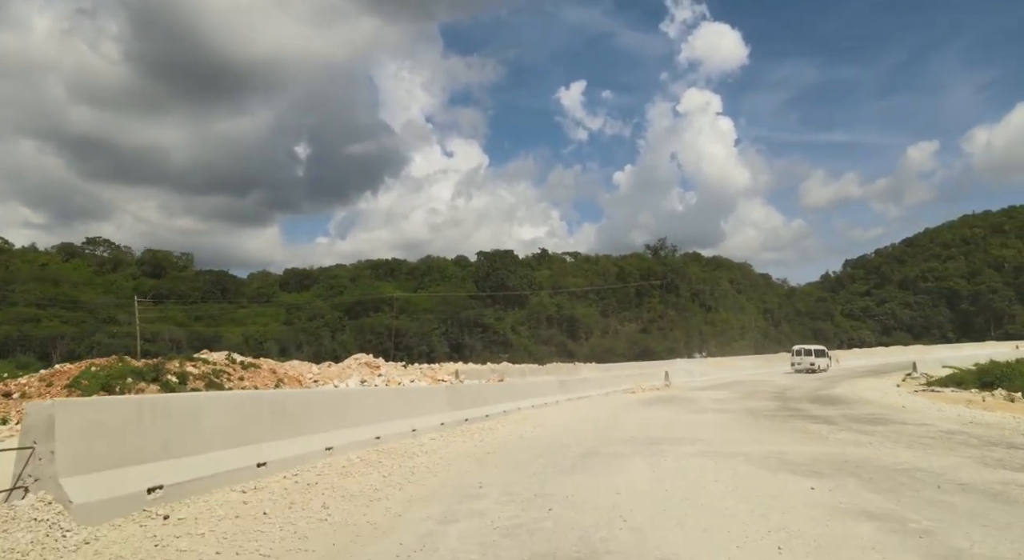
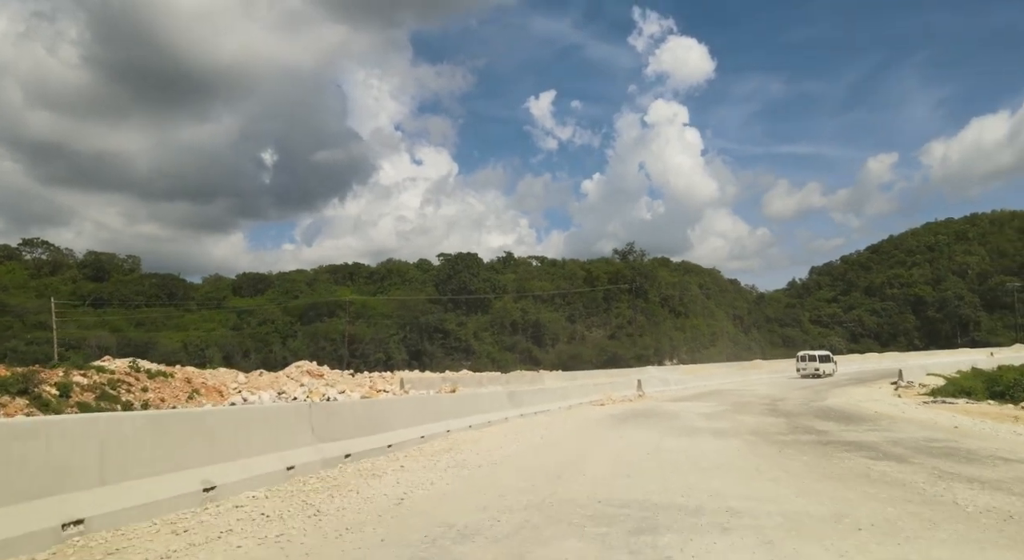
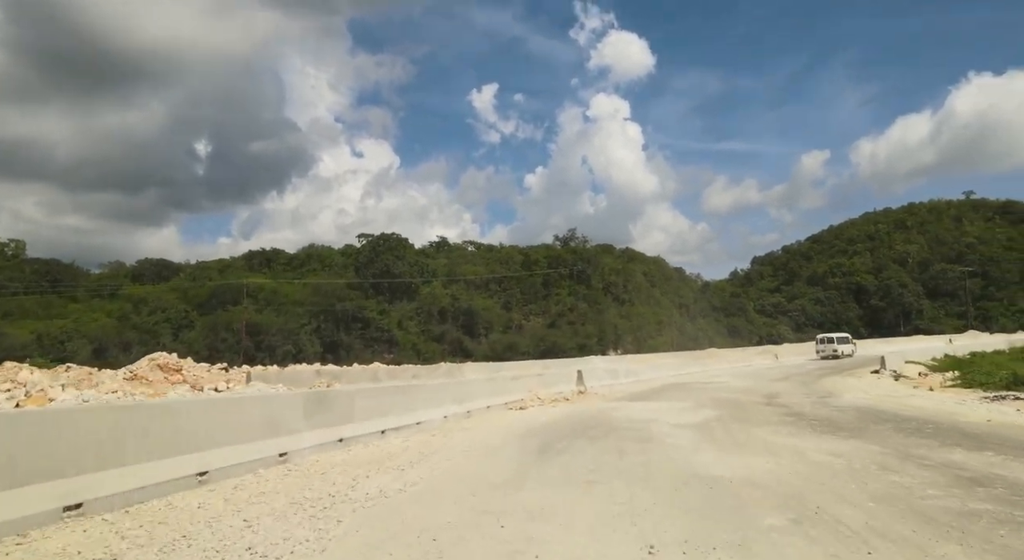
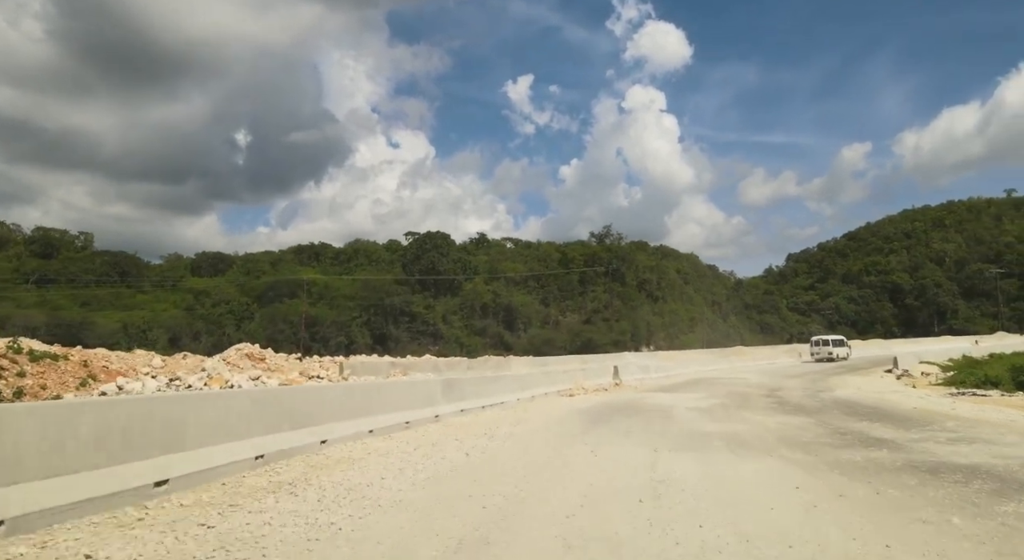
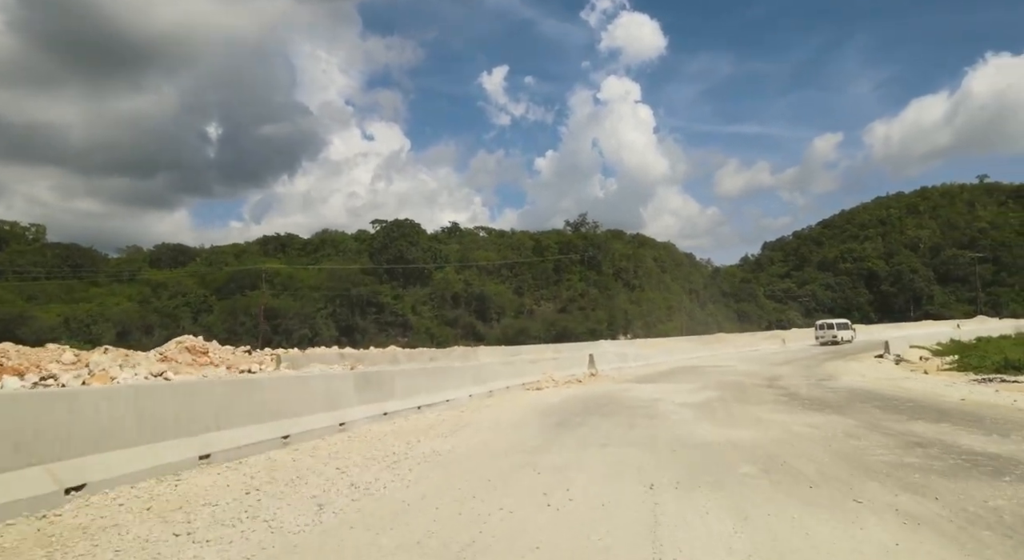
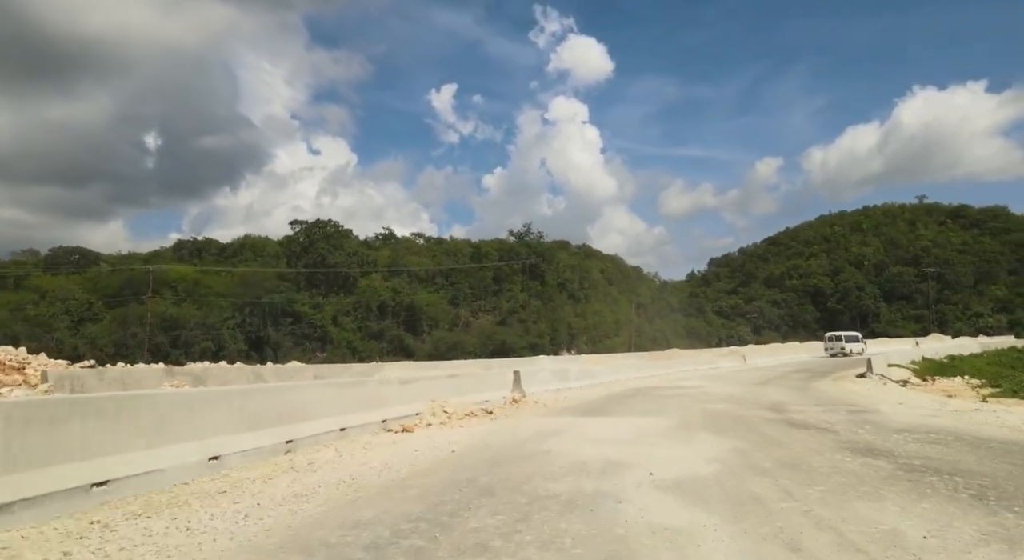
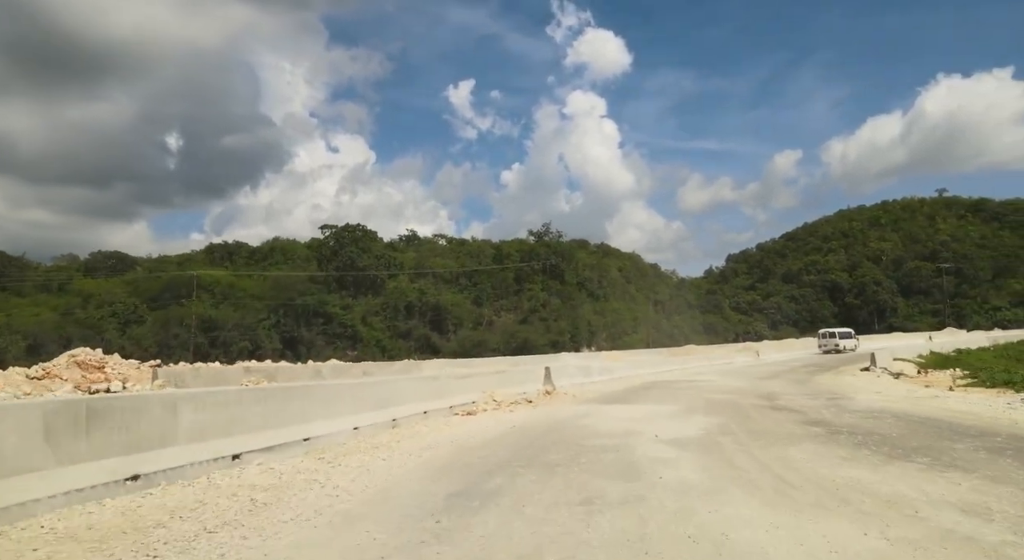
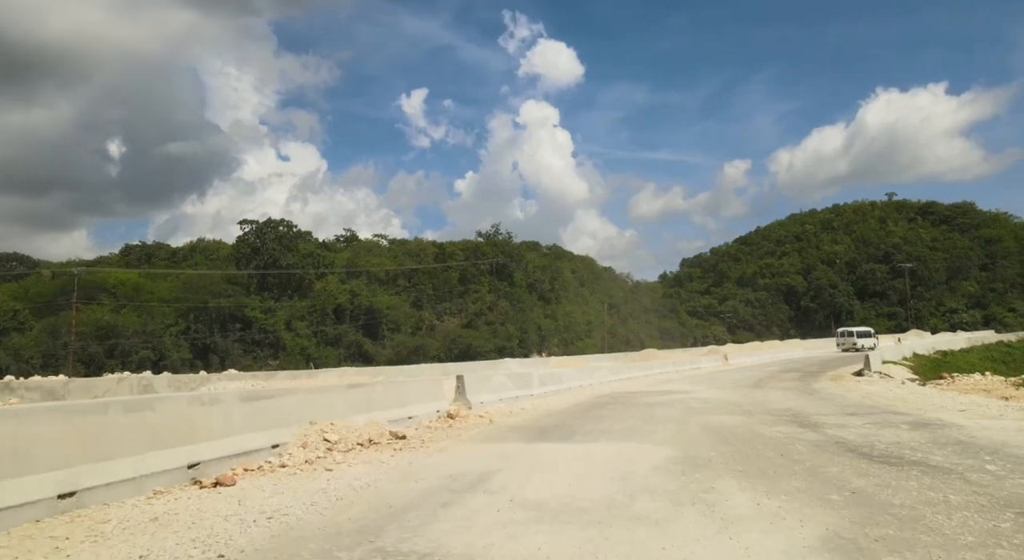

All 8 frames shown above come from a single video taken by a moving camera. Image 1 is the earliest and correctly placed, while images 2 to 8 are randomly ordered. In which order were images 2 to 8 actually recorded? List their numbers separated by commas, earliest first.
2, 4, 5, 3, 7, 6, 8
